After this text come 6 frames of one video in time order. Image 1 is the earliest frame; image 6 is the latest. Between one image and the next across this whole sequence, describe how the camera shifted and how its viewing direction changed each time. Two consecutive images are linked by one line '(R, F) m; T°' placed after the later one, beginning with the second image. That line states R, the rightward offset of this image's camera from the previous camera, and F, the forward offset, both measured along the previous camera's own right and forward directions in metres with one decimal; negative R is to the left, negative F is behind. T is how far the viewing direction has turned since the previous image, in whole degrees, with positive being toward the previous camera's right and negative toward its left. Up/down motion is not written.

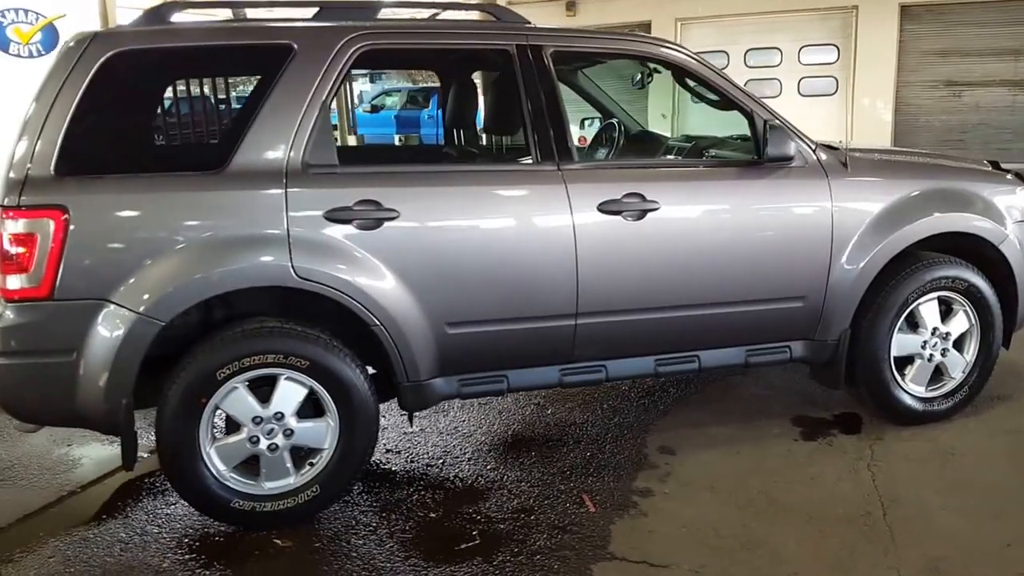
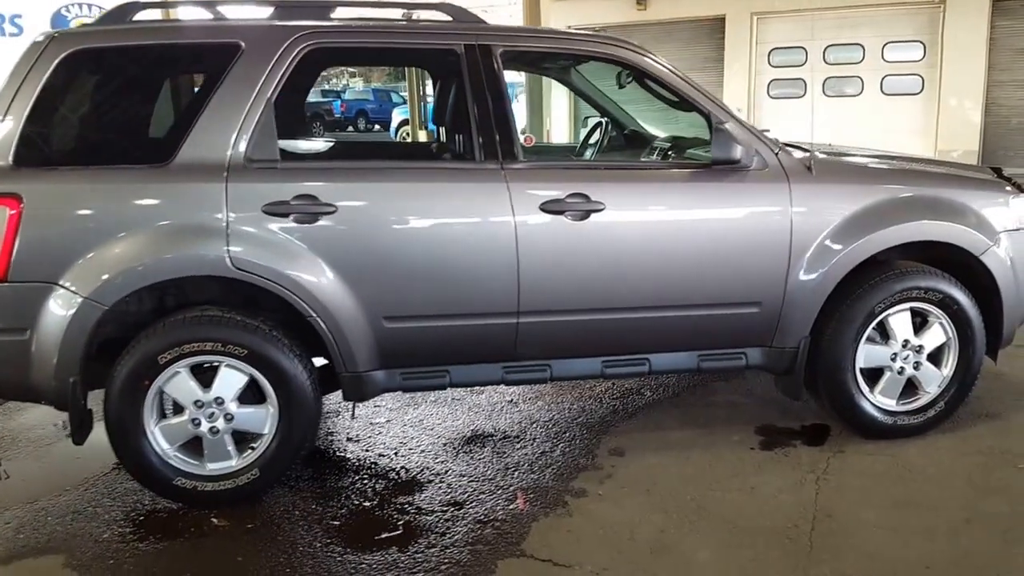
(+0.7, 0.0) m; -7°
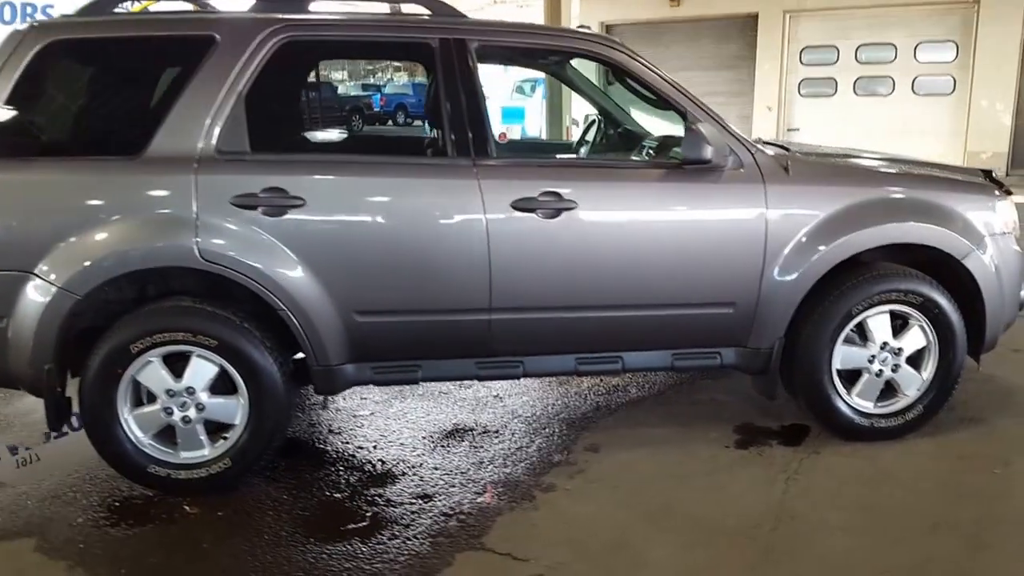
(+0.3, 0.0) m; -2°
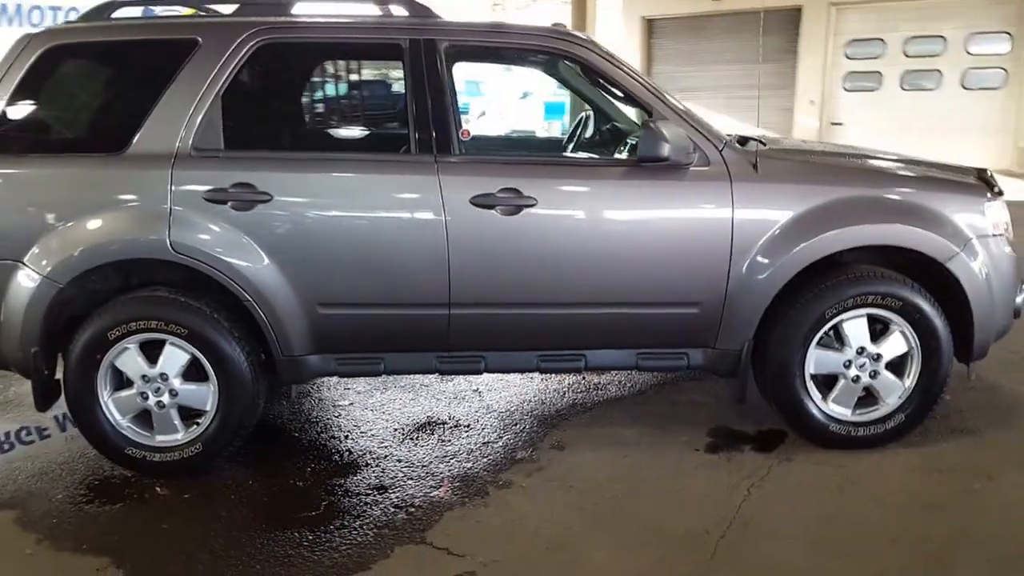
(+0.4, 0.0) m; -4°
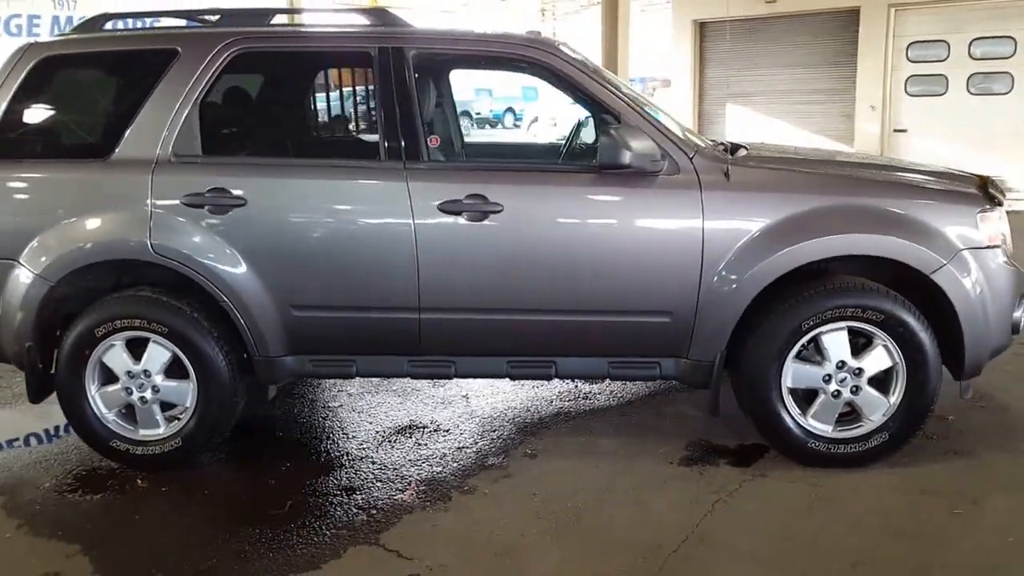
(+0.4, 0.0) m; -5°
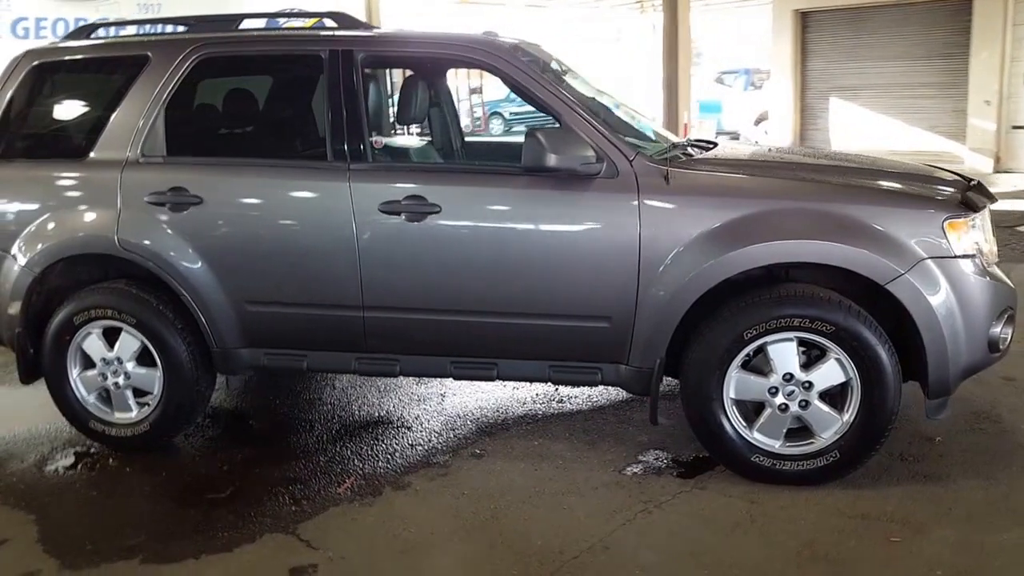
(+0.8, +0.1) m; -8°
